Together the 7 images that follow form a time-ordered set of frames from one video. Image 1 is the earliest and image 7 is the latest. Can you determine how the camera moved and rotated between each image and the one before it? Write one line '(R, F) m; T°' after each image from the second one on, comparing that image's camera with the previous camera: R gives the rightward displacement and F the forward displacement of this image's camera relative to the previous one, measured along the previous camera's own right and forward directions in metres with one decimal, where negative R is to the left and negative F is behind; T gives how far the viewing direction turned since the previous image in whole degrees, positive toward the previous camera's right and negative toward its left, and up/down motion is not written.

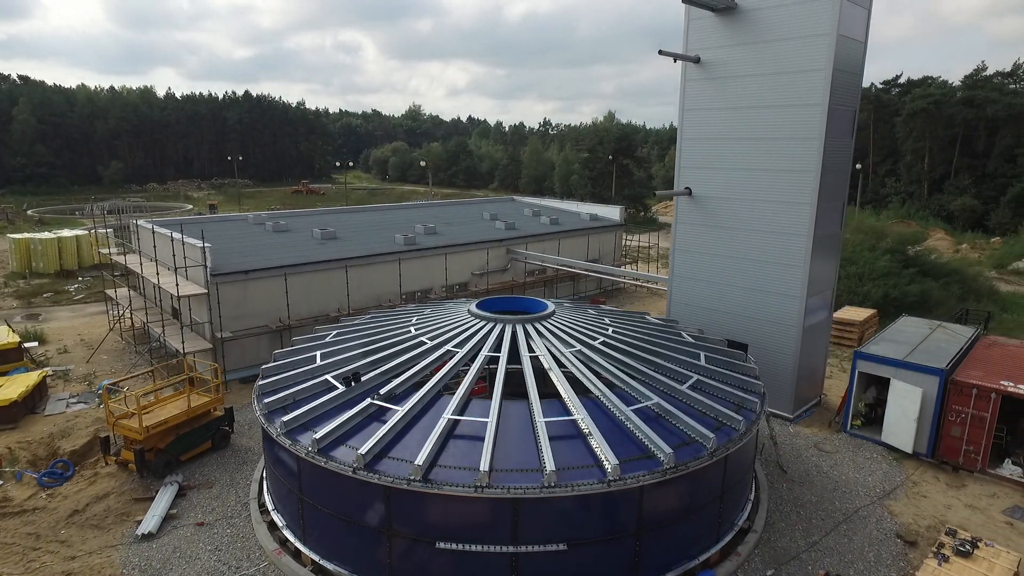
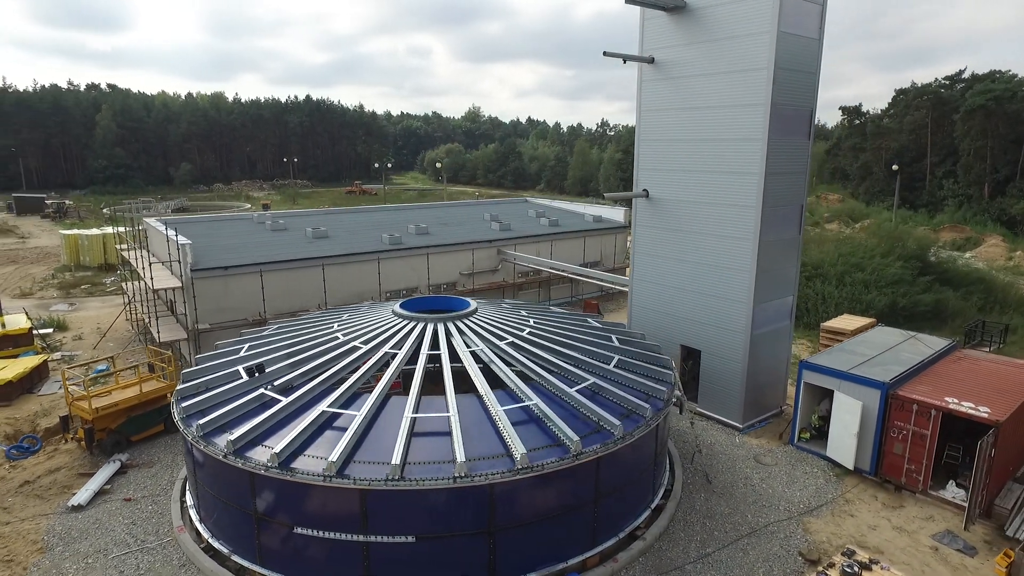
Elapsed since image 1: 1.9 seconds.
(+3.6, -0.1) m; -6°
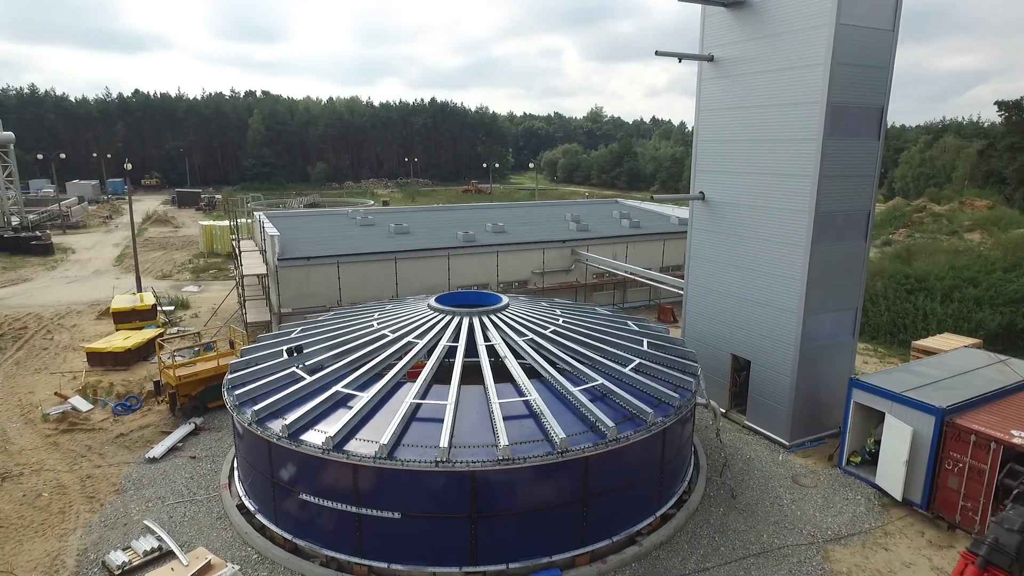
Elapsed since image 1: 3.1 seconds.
(+2.4, -0.1) m; -11°
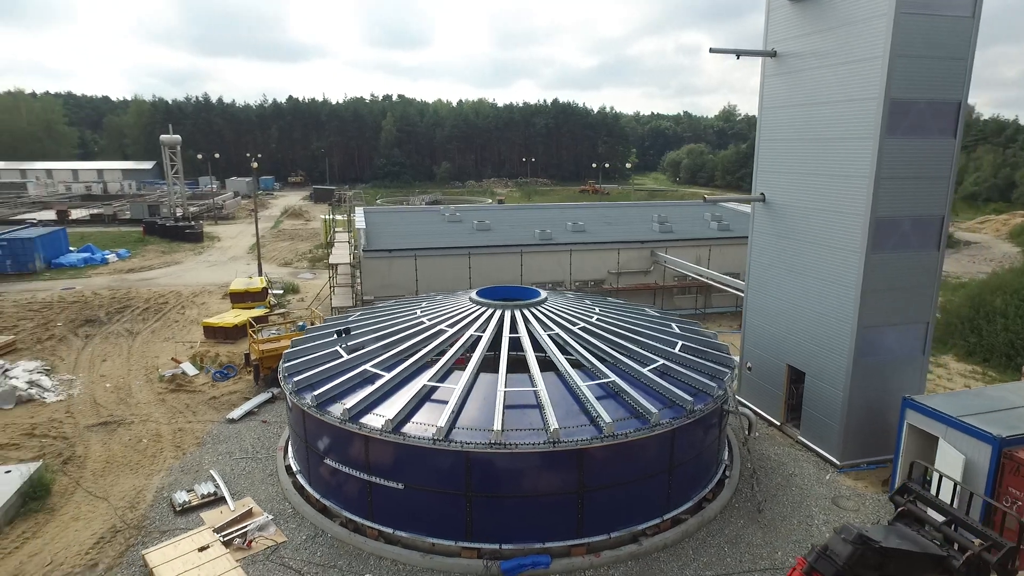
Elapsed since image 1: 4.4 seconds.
(+2.4, -0.3) m; -12°
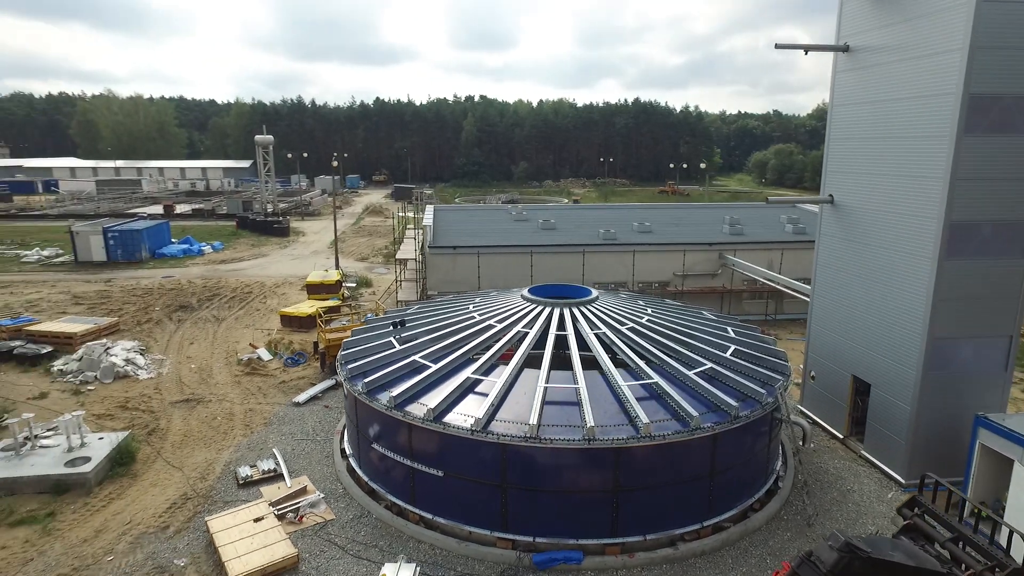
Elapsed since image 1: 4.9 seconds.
(+0.7, -0.1) m; -7°
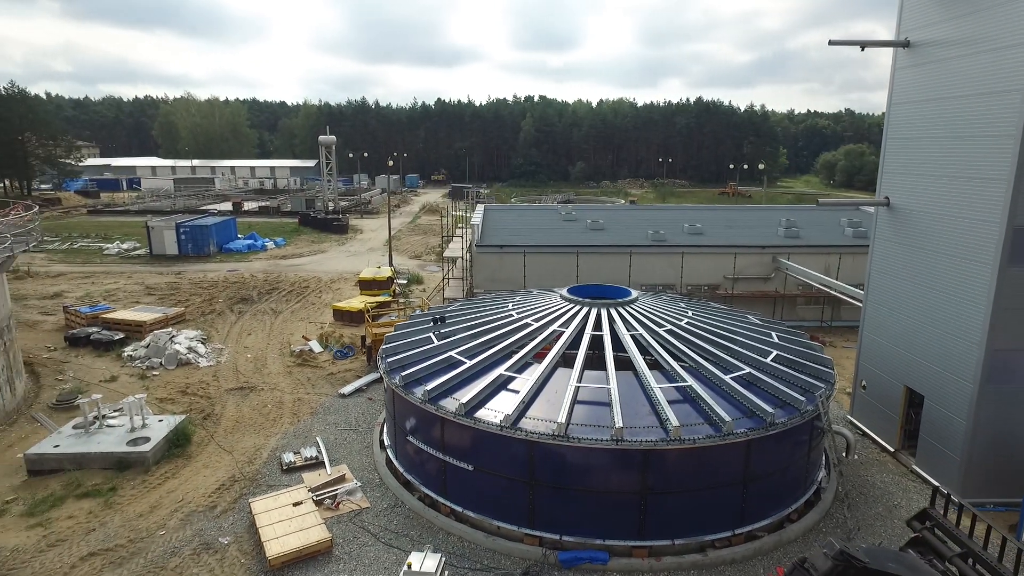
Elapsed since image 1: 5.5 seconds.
(+0.5, -0.1) m; -5°
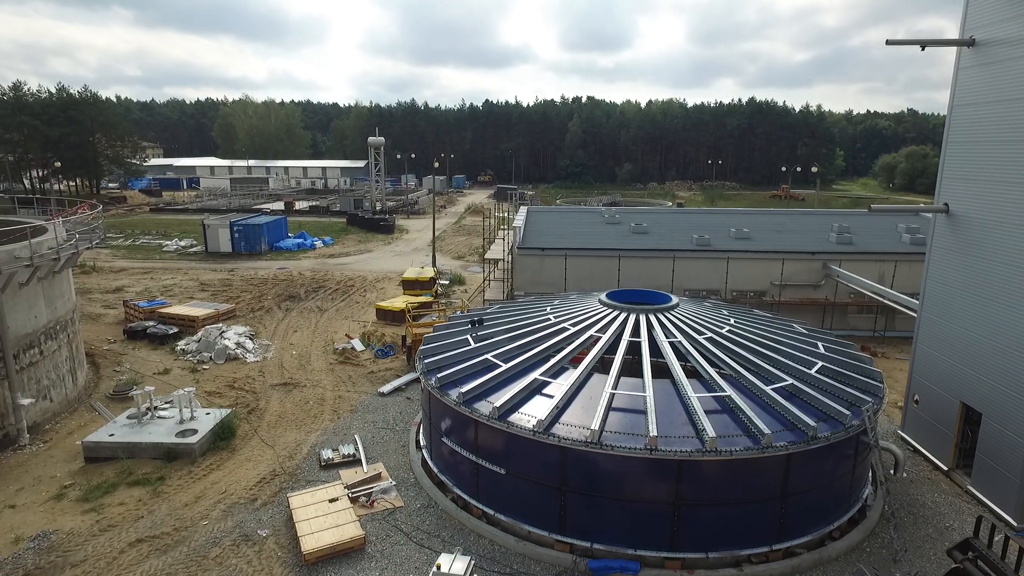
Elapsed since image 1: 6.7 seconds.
(+0.2, 0.0) m; -4°
